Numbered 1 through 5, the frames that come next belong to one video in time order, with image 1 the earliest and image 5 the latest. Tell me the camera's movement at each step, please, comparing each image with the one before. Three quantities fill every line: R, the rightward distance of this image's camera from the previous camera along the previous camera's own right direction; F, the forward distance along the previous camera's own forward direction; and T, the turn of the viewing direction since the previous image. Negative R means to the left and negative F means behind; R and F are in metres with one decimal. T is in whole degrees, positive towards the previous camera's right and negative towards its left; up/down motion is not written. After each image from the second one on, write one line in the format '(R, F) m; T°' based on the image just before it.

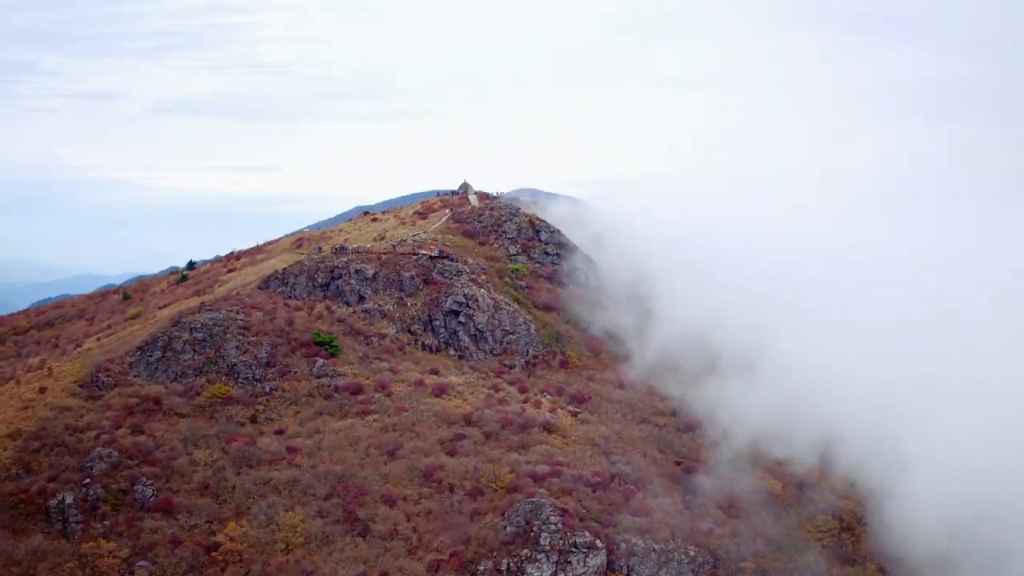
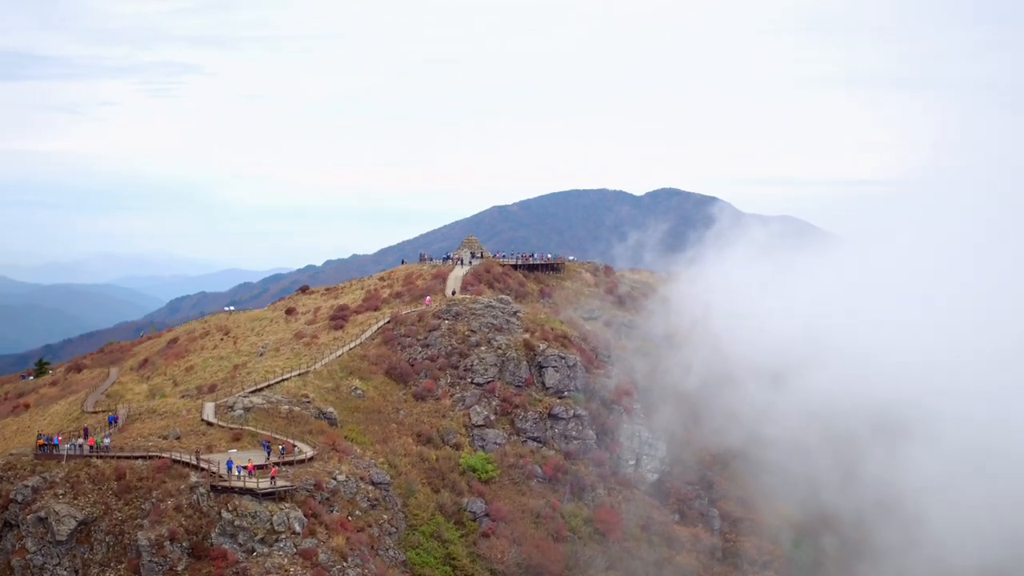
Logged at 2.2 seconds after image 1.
(+10.1, +51.6) m; -9°
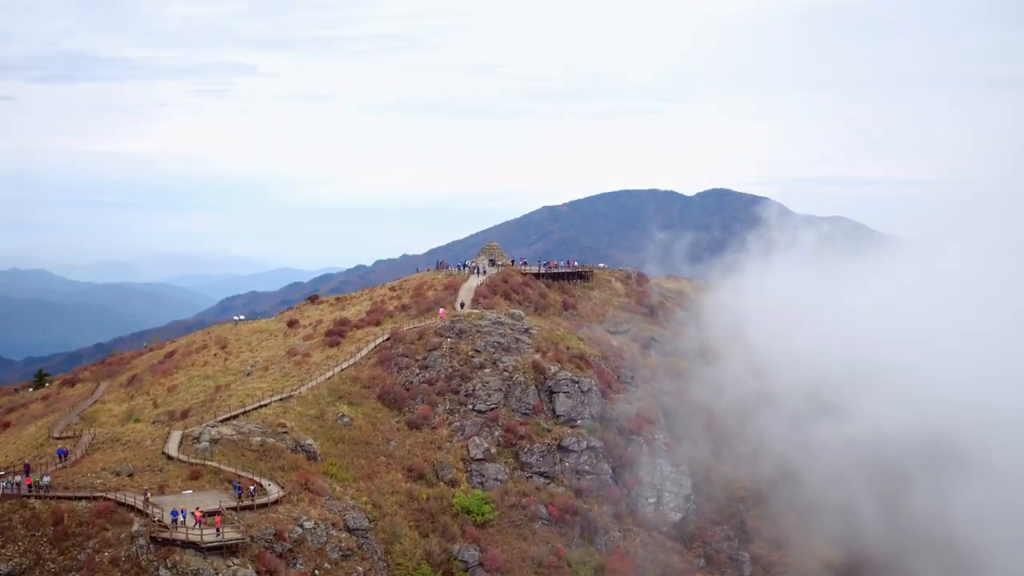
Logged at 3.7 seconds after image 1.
(+2.3, +5.5) m; -3°
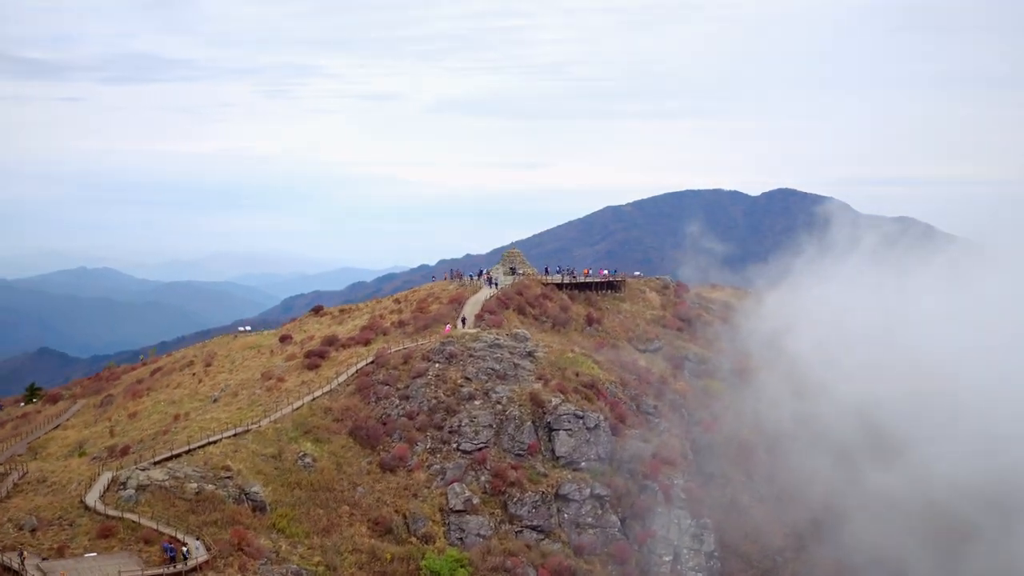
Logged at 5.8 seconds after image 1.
(+3.4, +6.9) m; -4°
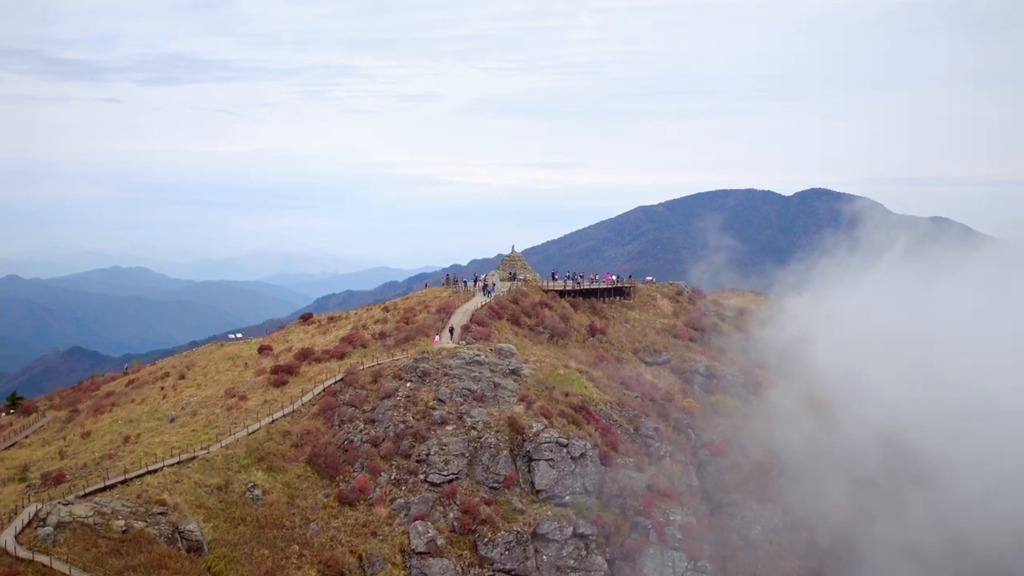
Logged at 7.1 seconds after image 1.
(+2.5, +4.2) m; -2°
